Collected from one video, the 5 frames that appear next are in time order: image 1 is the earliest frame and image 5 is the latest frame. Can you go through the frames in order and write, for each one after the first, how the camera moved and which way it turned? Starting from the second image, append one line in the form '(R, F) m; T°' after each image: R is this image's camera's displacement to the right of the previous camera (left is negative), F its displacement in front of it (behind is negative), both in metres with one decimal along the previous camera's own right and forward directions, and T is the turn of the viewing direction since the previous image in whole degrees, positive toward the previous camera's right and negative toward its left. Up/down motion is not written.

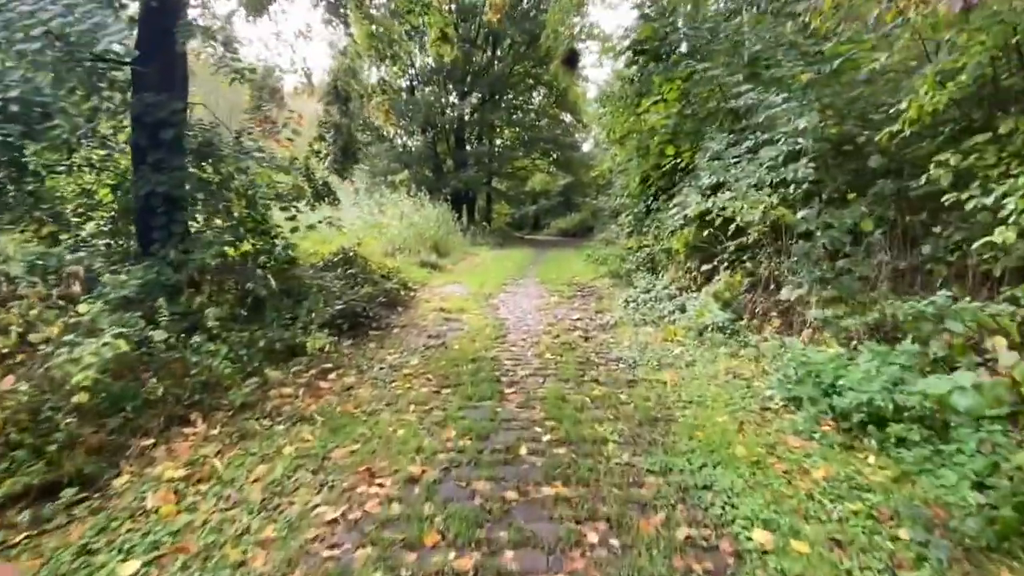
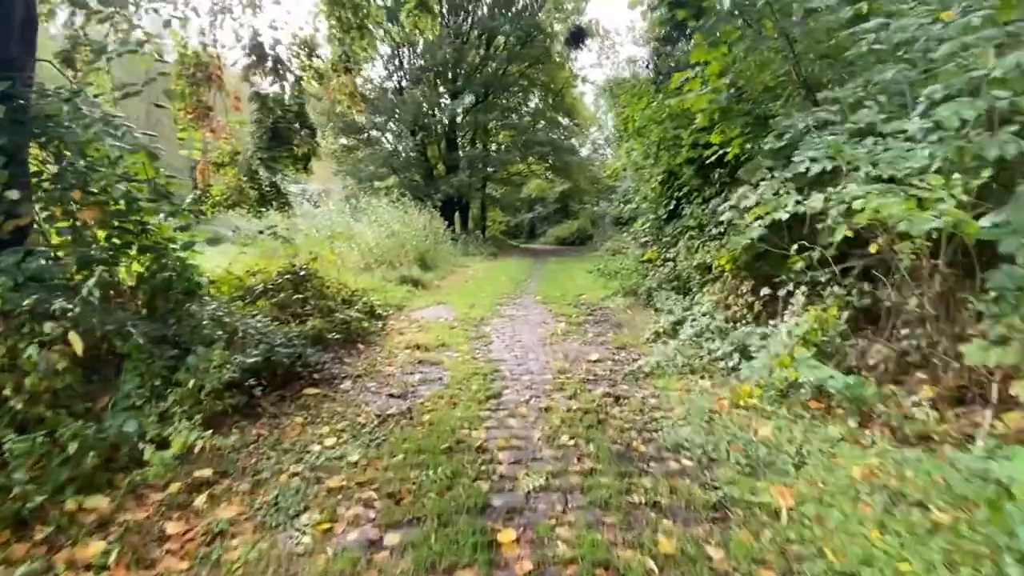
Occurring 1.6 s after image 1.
(0.0, +1.8) m; 0°
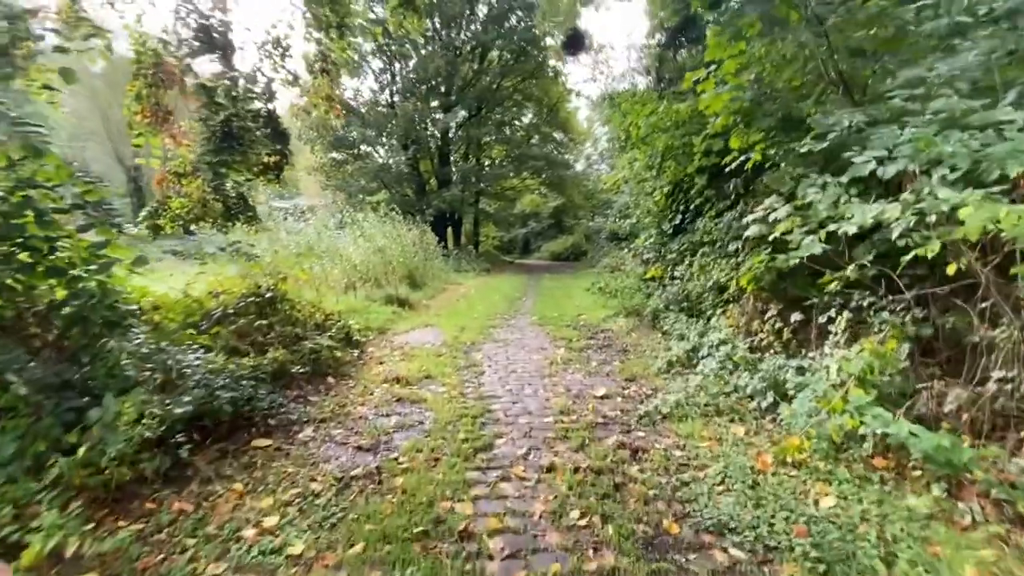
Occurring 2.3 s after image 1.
(0.0, +0.7) m; +1°
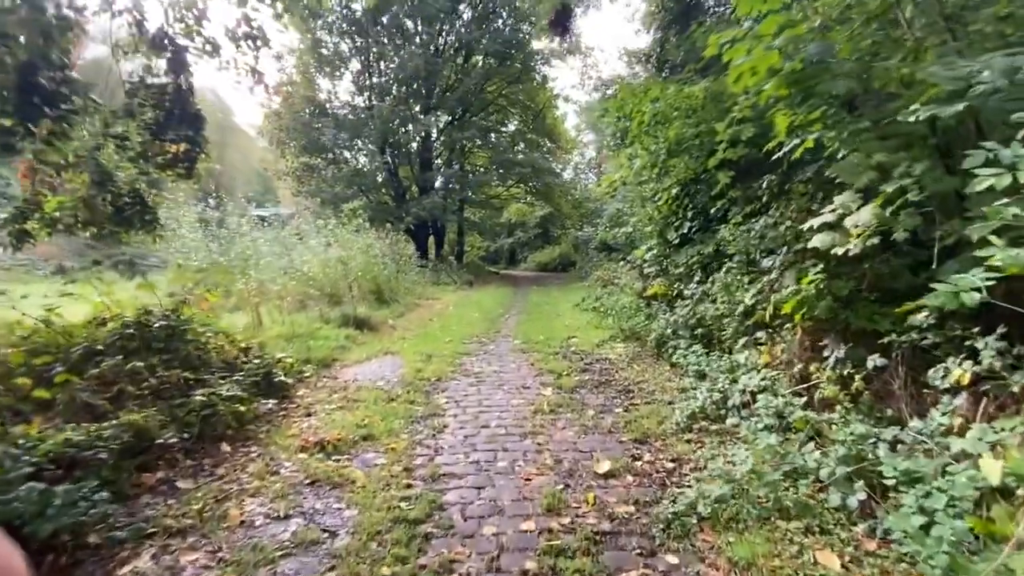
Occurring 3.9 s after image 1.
(+0.1, +1.4) m; +1°
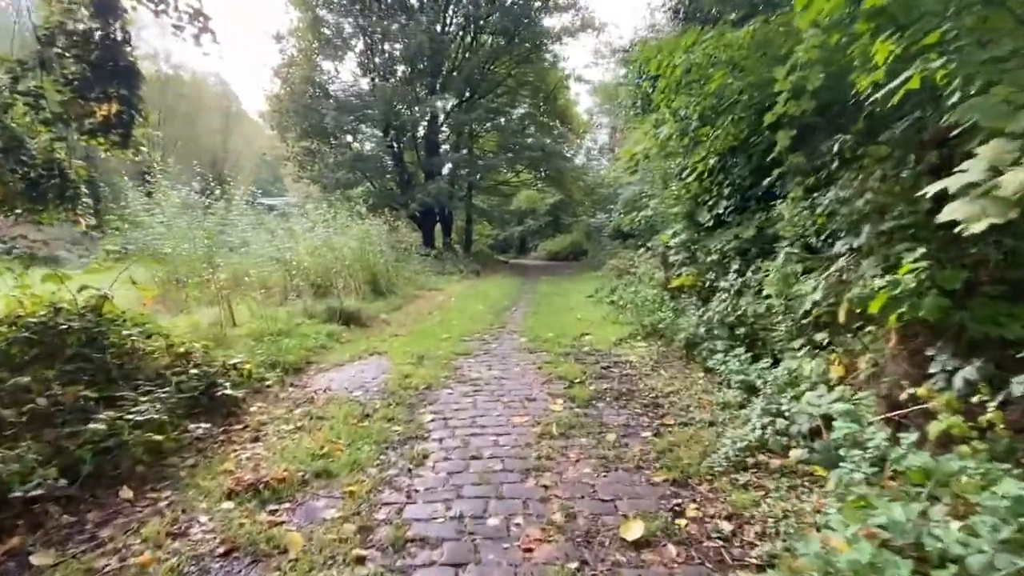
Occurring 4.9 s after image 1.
(+0.1, +1.0) m; -1°
